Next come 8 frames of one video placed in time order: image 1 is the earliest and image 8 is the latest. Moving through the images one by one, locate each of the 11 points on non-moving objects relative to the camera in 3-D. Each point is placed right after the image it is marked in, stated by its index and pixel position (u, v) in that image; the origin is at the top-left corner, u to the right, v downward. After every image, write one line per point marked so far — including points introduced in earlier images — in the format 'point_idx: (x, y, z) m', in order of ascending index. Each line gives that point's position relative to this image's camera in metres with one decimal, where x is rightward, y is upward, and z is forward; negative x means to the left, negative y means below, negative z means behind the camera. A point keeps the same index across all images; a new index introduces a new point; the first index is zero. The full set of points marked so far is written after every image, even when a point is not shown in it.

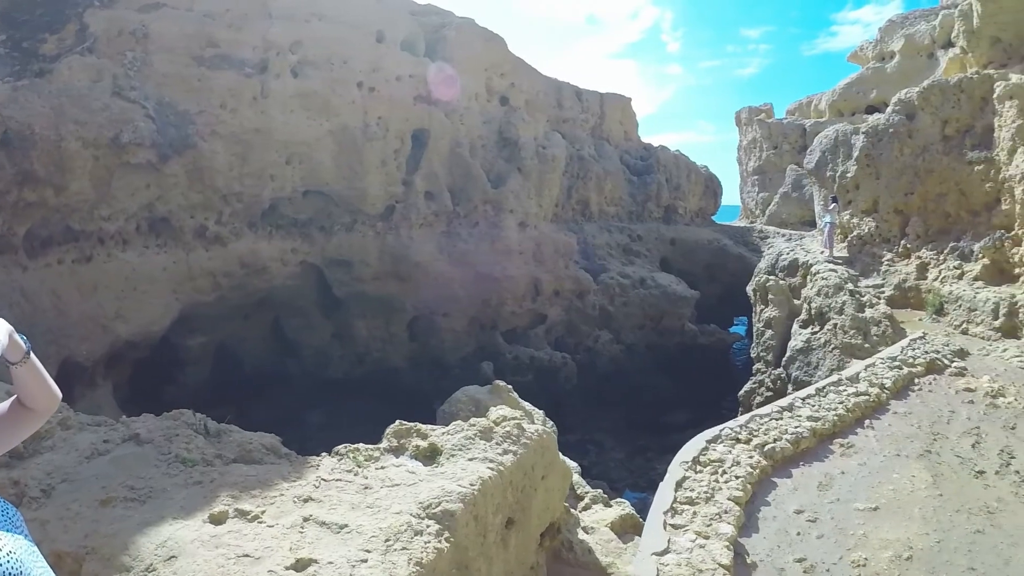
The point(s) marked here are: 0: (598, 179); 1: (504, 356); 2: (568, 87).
0: (+1.4, +1.9, +12.2) m
1: (-0.2, -1.0, +10.9) m
2: (+0.9, +3.3, +11.9) m
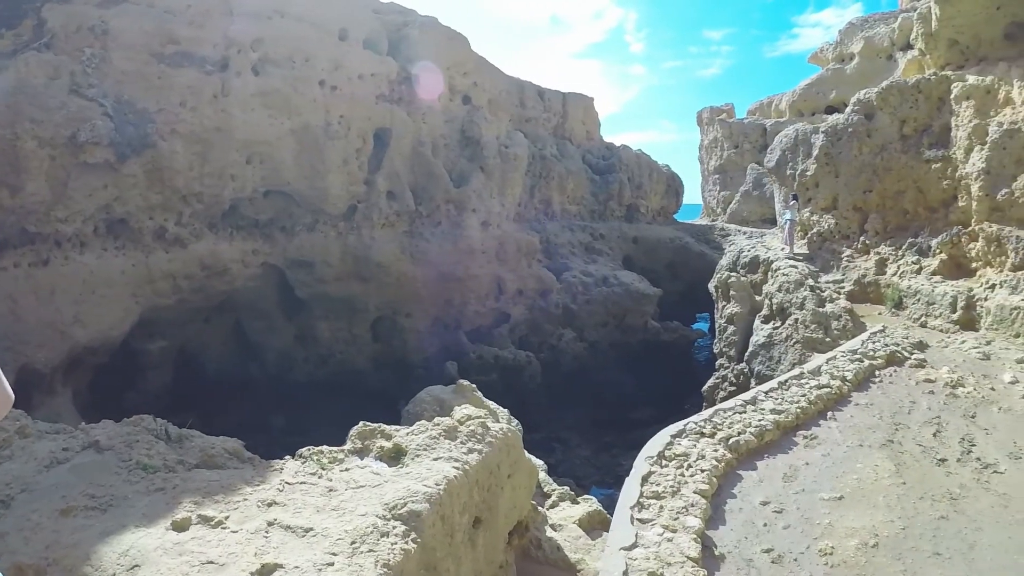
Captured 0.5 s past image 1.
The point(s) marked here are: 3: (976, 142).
0: (+0.8, +1.9, +12.2) m
1: (-0.7, -1.0, +10.9) m
2: (+0.3, +3.4, +11.9) m
3: (+4.5, +1.4, +6.9) m
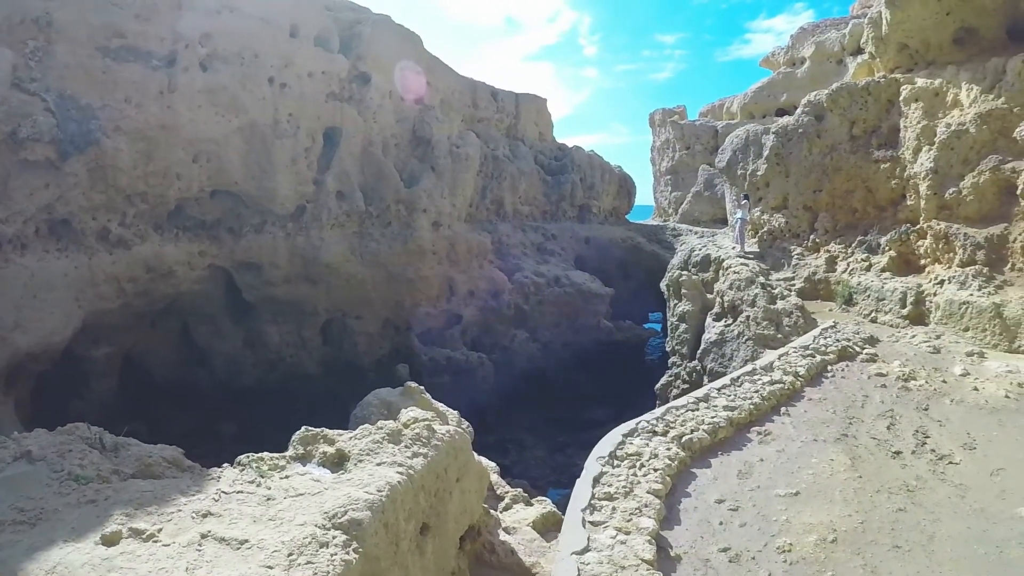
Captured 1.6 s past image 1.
0: (+0.1, +1.8, +12.1) m
1: (-1.3, -1.1, +10.7) m
2: (-0.4, +3.3, +11.8) m
3: (+4.1, +1.4, +7.0) m
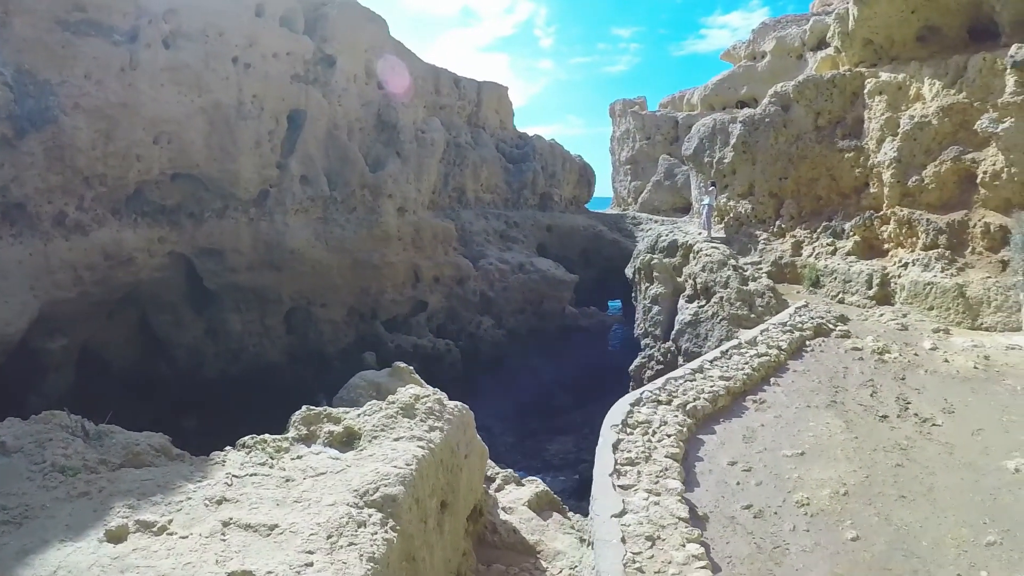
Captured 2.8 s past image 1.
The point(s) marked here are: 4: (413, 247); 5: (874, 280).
0: (-0.6, +2.0, +12.1) m
1: (-1.8, -0.9, +10.7) m
2: (-1.0, +3.5, +11.8) m
3: (+3.9, +1.6, +7.5) m
4: (-1.4, +0.6, +10.8) m
5: (+3.6, +0.1, +7.2) m
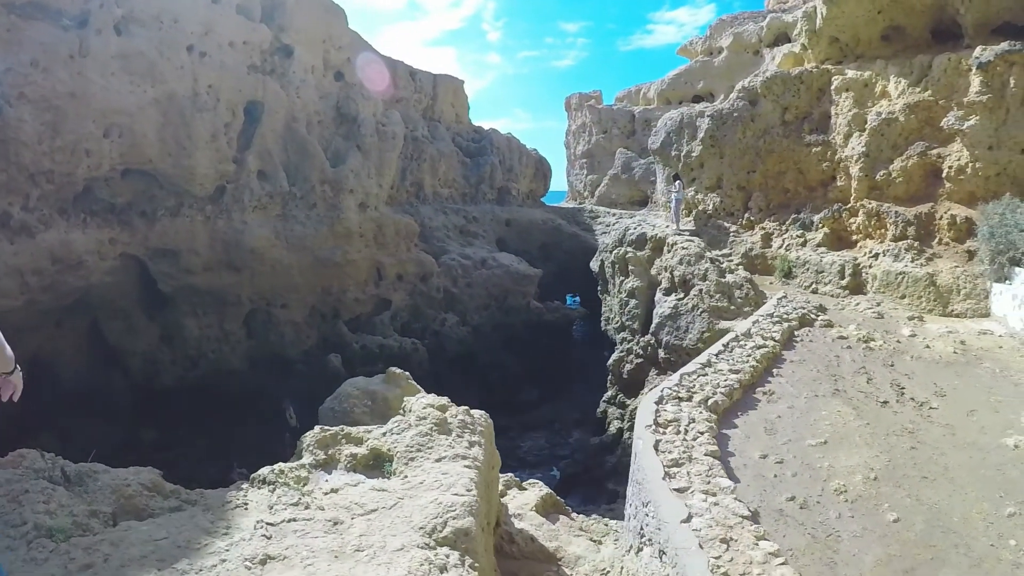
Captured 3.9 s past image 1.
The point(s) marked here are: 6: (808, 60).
0: (-1.3, +2.1, +11.9) m
1: (-2.2, -0.9, +10.4) m
2: (-1.7, +3.6, +11.5) m
3: (+3.7, +1.7, +7.8) m
4: (-1.9, +0.6, +10.5) m
5: (+3.5, +0.2, +7.6) m
6: (+3.6, +2.8, +8.9) m
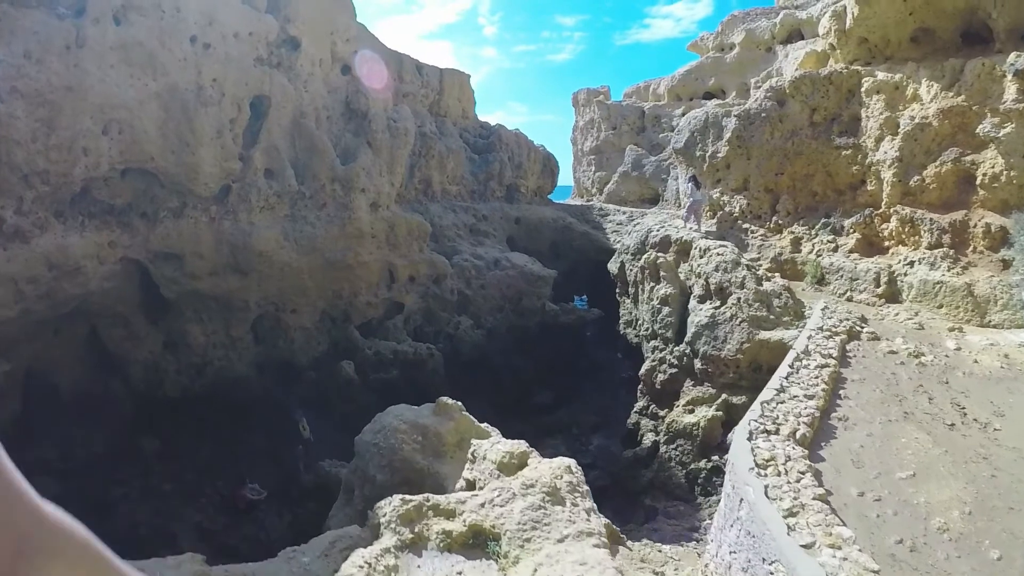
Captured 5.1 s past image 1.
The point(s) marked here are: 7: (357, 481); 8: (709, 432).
0: (-1.1, +2.1, +11.5) m
1: (-2.1, -0.9, +10.0) m
2: (-1.6, +3.6, +11.1) m
3: (+4.0, +1.6, +7.6) m
4: (-1.8, +0.6, +10.1) m
5: (+3.8, +0.1, +7.4) m
6: (+3.9, +2.7, +8.7) m
7: (-1.2, -1.6, +5.8) m
8: (+2.0, -1.4, +7.2) m
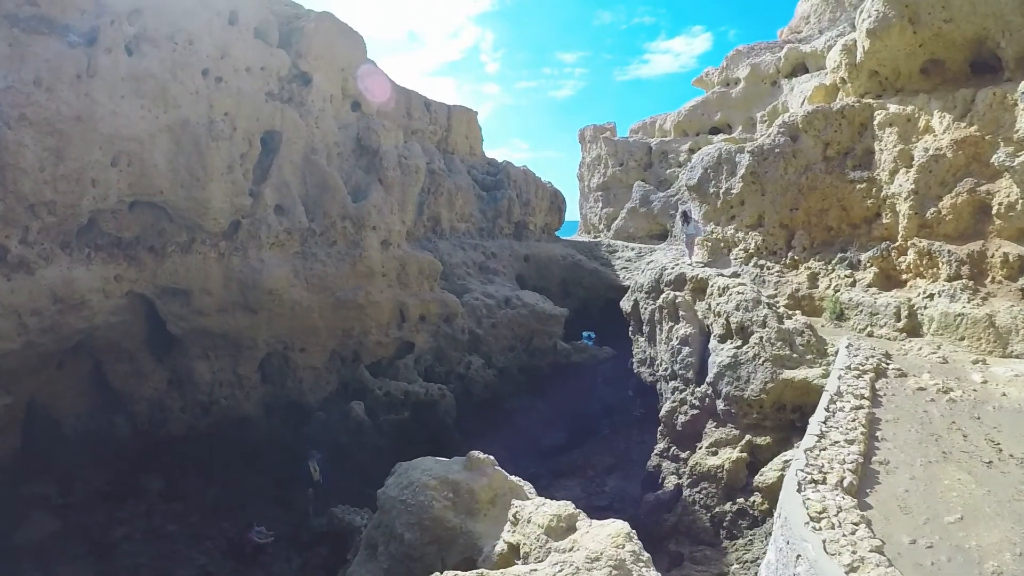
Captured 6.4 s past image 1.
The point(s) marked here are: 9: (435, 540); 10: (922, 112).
0: (-1.0, +1.5, +11.5) m
1: (-1.9, -1.4, +9.8) m
2: (-1.5, +3.0, +11.2) m
3: (+4.2, +1.3, +7.6) m
4: (-1.6, +0.1, +10.0) m
5: (+3.9, -0.2, +7.3) m
6: (+4.0, +2.3, +8.7) m
7: (-1.1, -1.9, +5.6) m
8: (+2.2, -1.8, +7.0) m
9: (-0.6, -1.8, +5.2) m
10: (+4.3, +1.9, +7.6) m
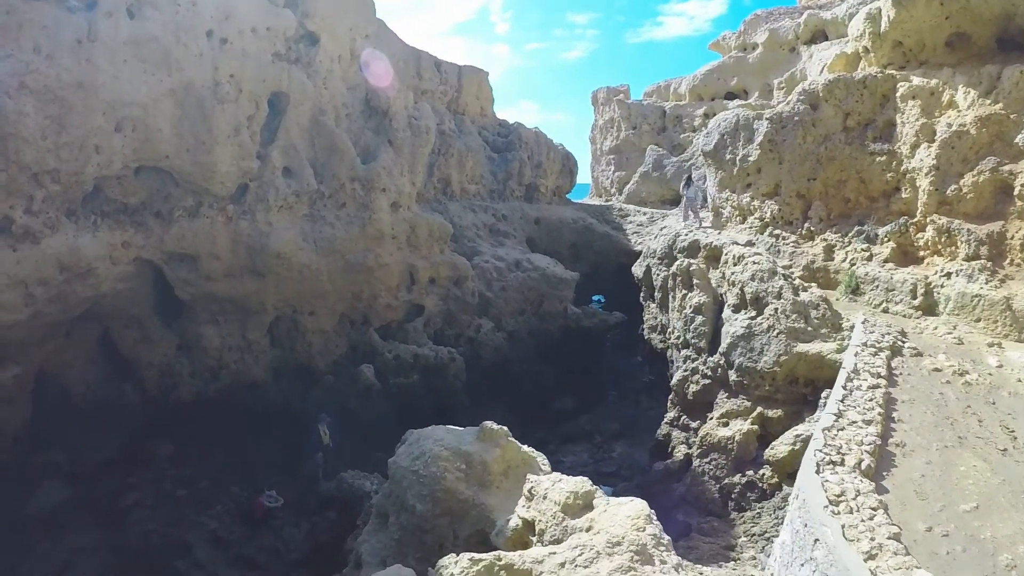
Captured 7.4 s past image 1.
0: (-0.9, +2.1, +11.3) m
1: (-1.8, -0.9, +9.8) m
2: (-1.3, +3.6, +10.8) m
3: (+4.3, +1.5, +7.5) m
4: (-1.5, +0.6, +9.9) m
5: (+4.1, 0.0, +7.2) m
6: (+4.2, +2.6, +8.5) m
7: (-0.9, -1.7, +5.6) m
8: (+2.3, -1.5, +7.1) m
9: (-0.5, -1.6, +5.3) m
10: (+4.5, +2.1, +7.4) m
